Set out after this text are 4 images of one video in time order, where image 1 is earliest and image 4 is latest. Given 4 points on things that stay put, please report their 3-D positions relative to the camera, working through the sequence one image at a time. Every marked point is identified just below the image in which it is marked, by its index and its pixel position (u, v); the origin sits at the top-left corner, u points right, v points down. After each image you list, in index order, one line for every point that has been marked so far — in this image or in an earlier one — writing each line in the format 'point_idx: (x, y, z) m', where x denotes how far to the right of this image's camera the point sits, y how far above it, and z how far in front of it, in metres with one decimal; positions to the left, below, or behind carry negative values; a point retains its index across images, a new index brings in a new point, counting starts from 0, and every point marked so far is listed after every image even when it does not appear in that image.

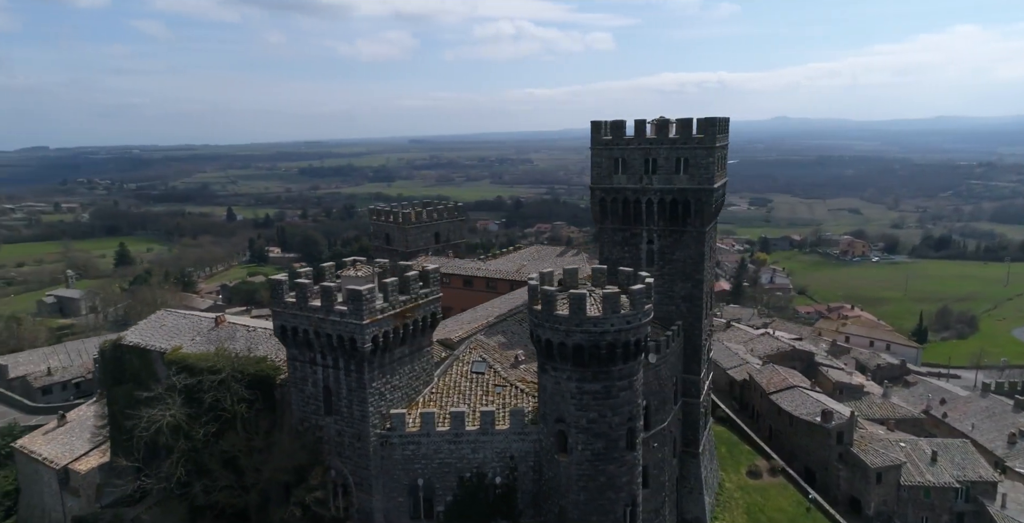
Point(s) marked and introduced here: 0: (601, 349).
0: (+2.5, -2.4, +19.7) m
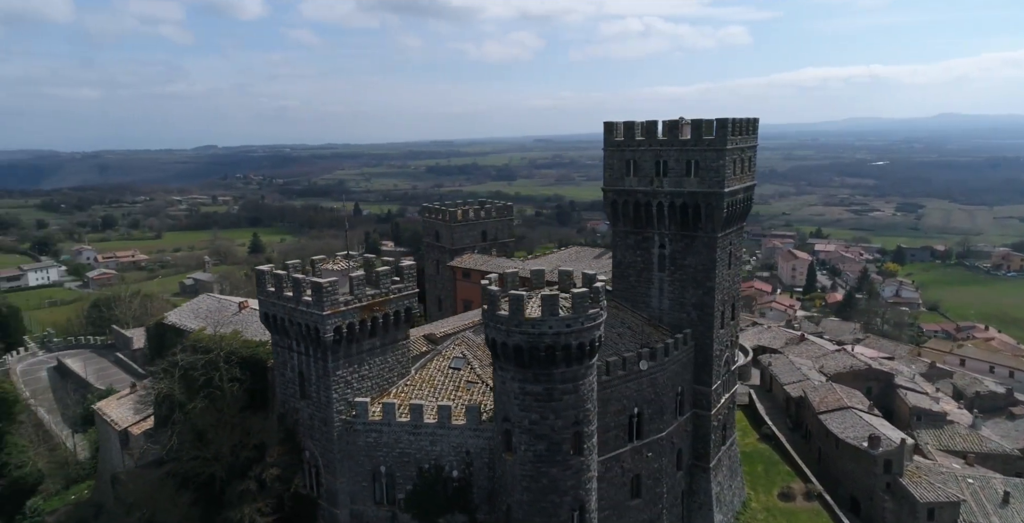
0: (+0.7, -2.5, +20.0) m
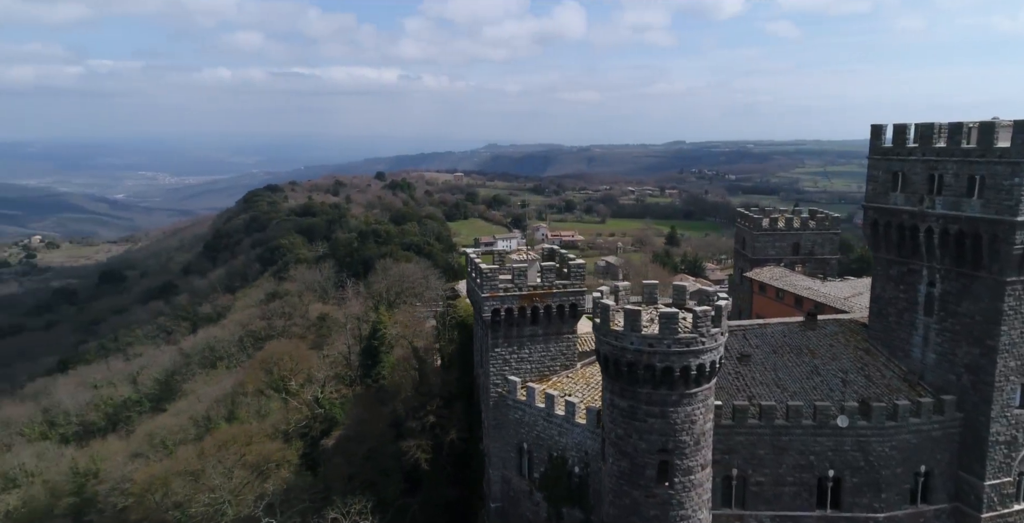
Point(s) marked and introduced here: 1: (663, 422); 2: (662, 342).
0: (+2.9, -2.8, +19.1) m
1: (+4.1, -4.3, +19.0) m
2: (+3.9, -2.1, +18.4) m
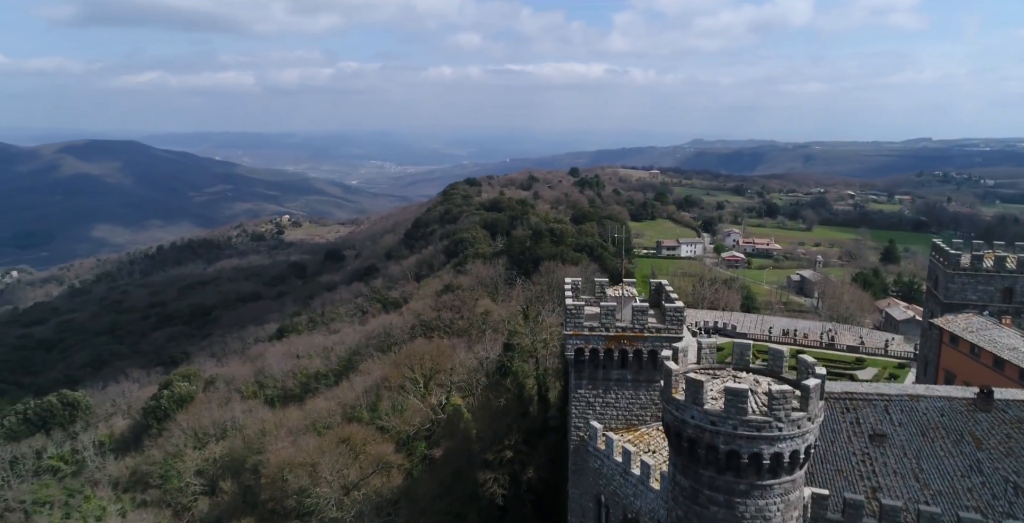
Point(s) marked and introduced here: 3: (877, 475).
0: (+3.9, -4.1, +16.3) m
1: (+4.8, -5.7, +15.9) m
2: (+4.6, -3.4, +15.3) m
3: (+9.7, -5.6, +18.9) m
